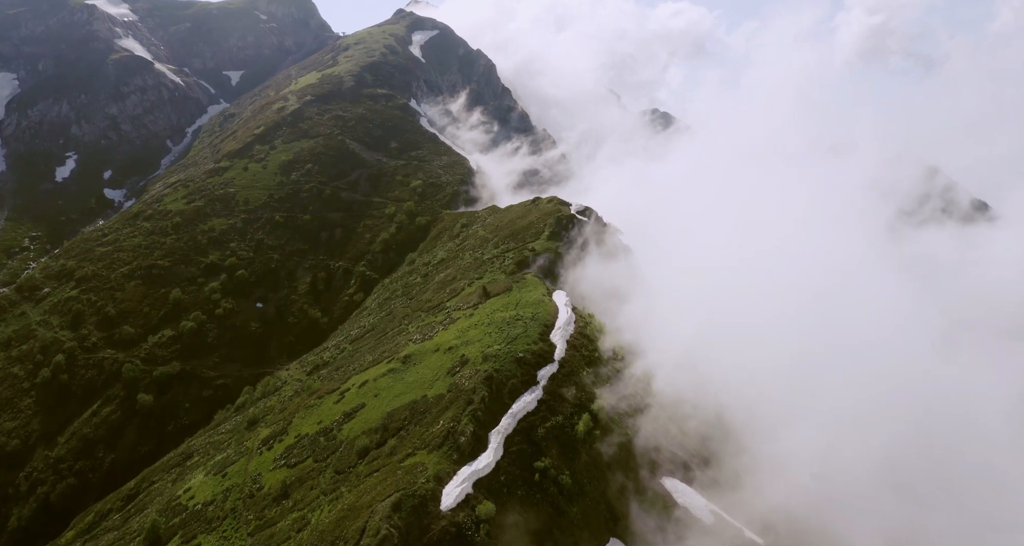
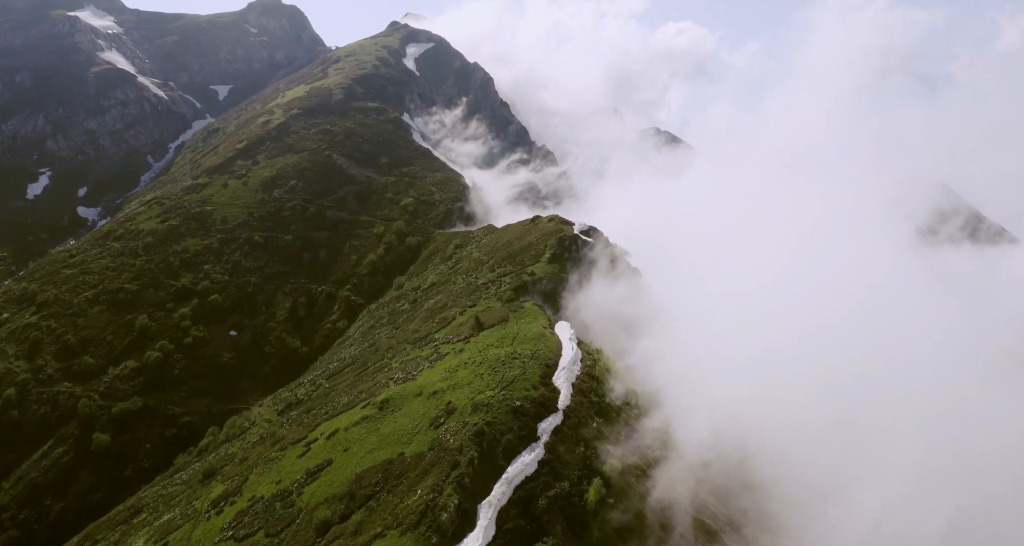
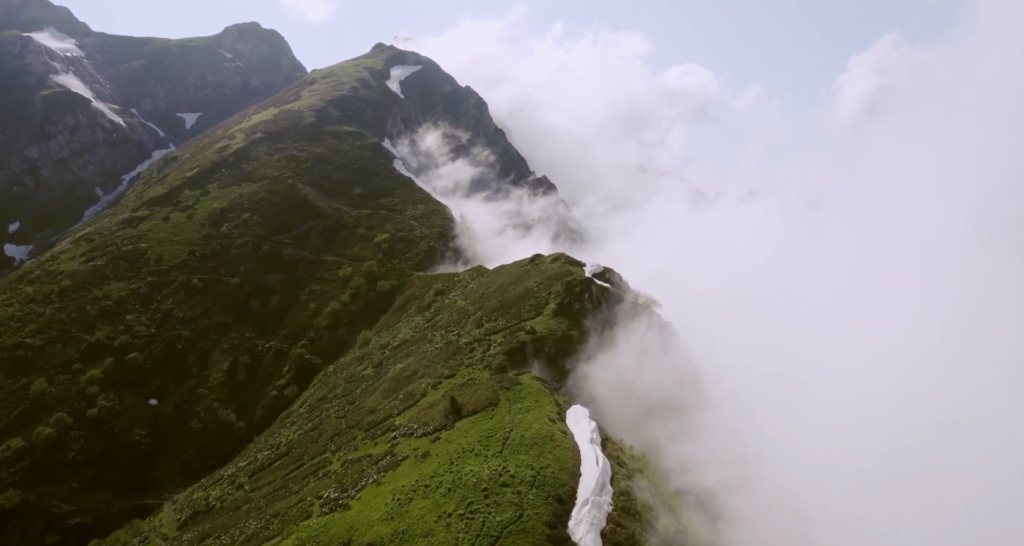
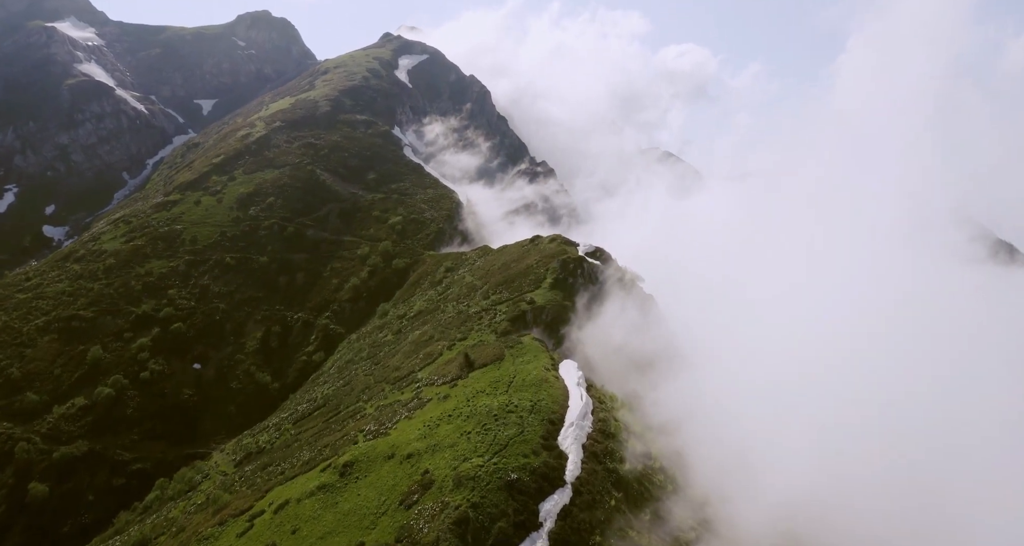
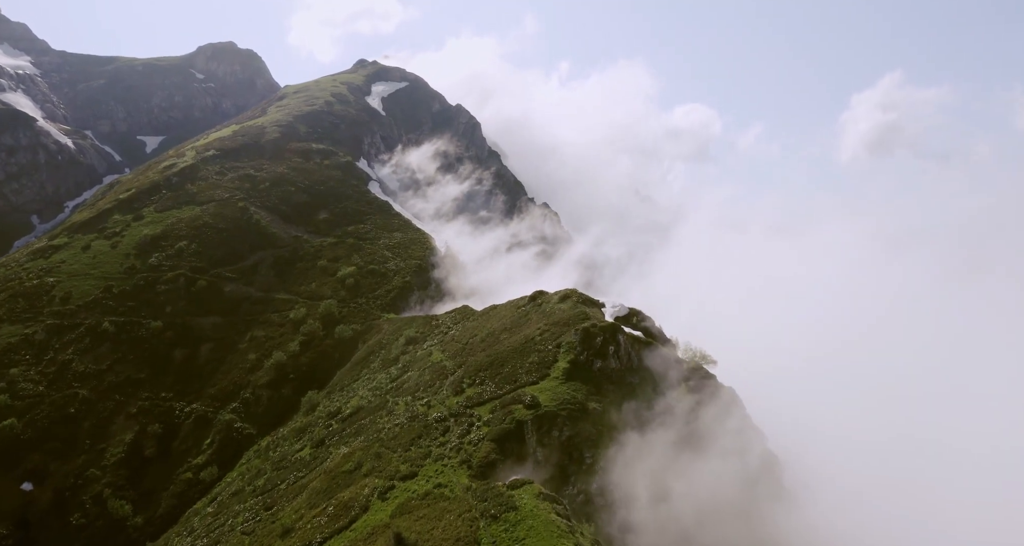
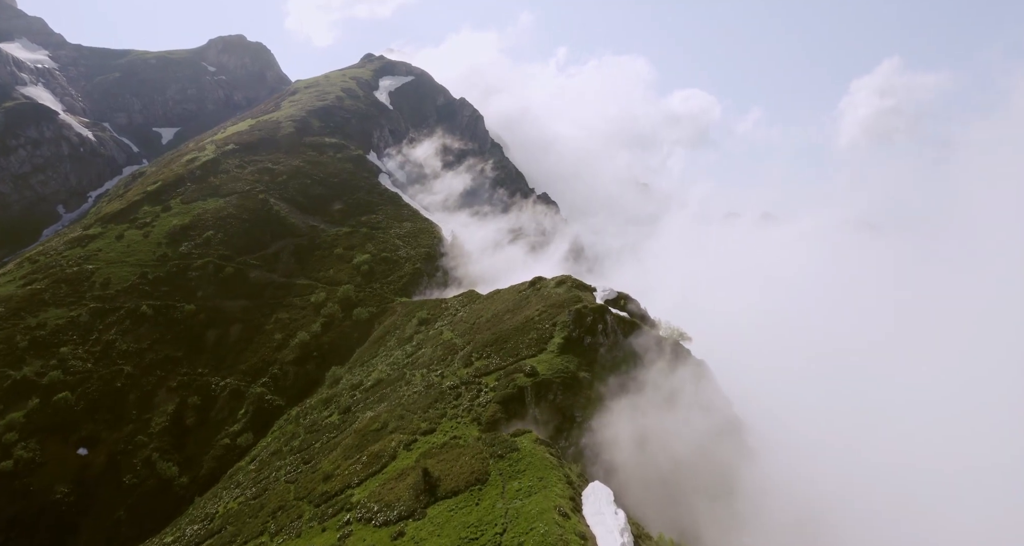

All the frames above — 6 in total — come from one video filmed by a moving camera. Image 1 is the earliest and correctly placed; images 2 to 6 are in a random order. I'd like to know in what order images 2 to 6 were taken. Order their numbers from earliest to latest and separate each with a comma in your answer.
2, 4, 3, 6, 5
